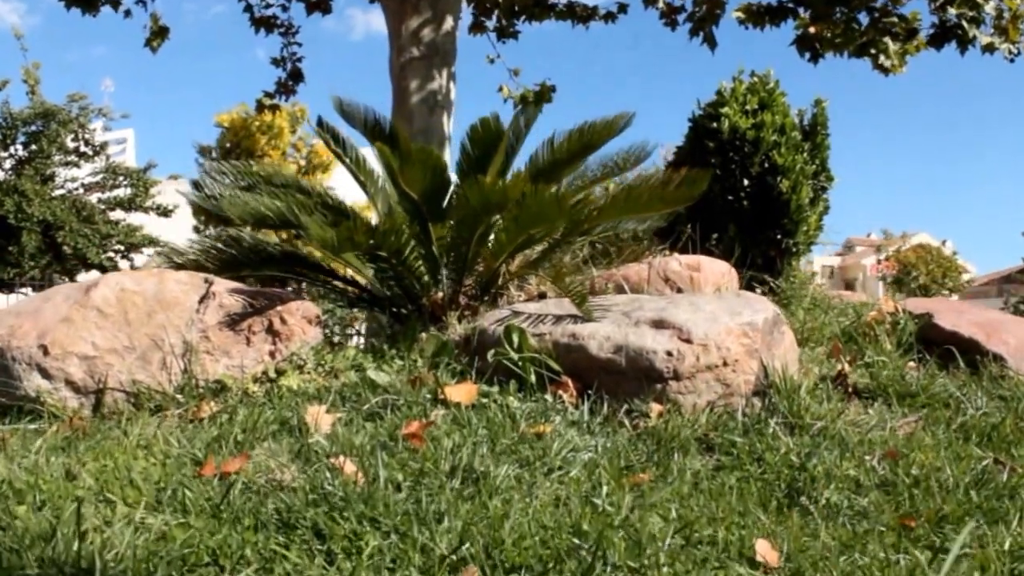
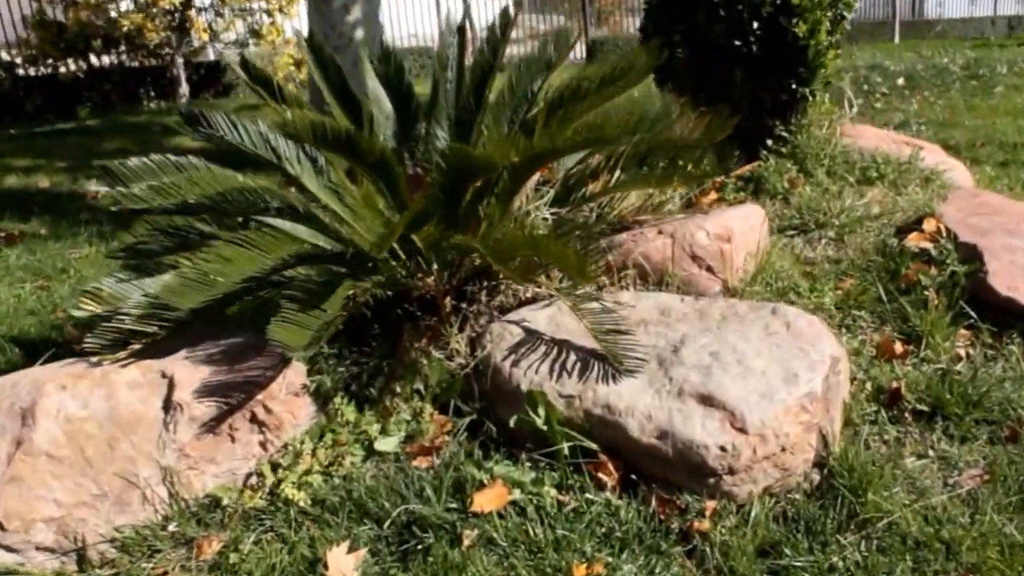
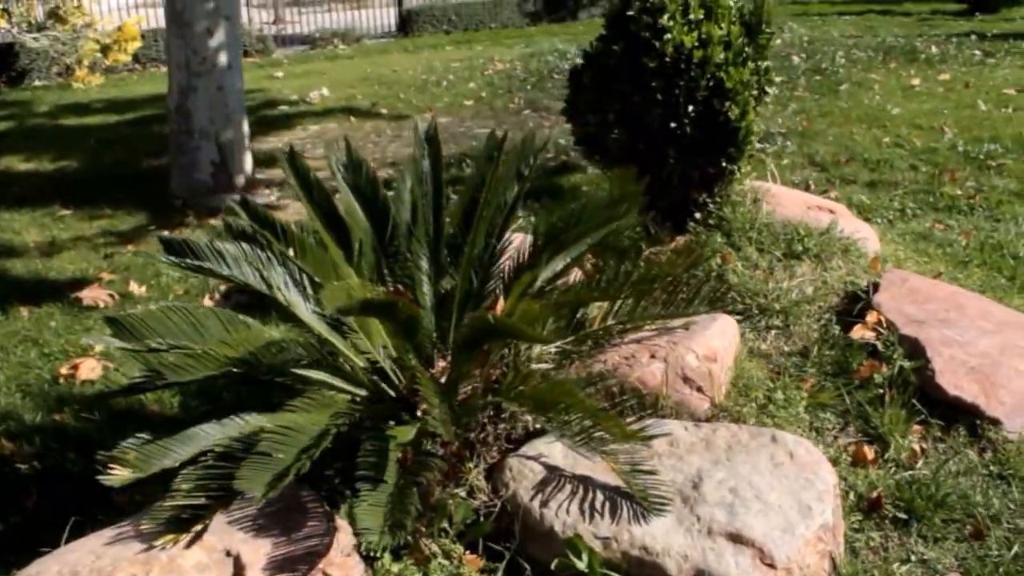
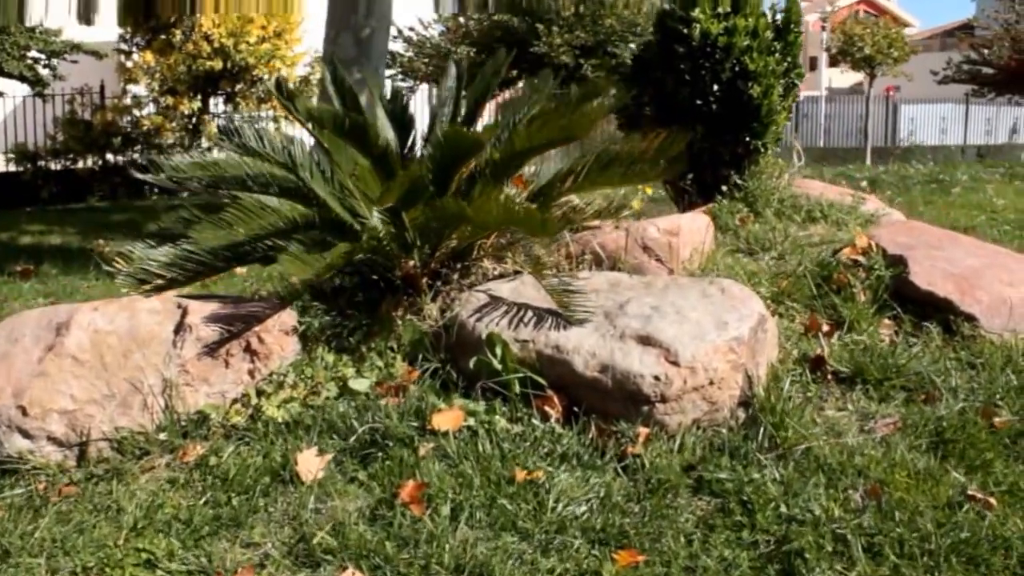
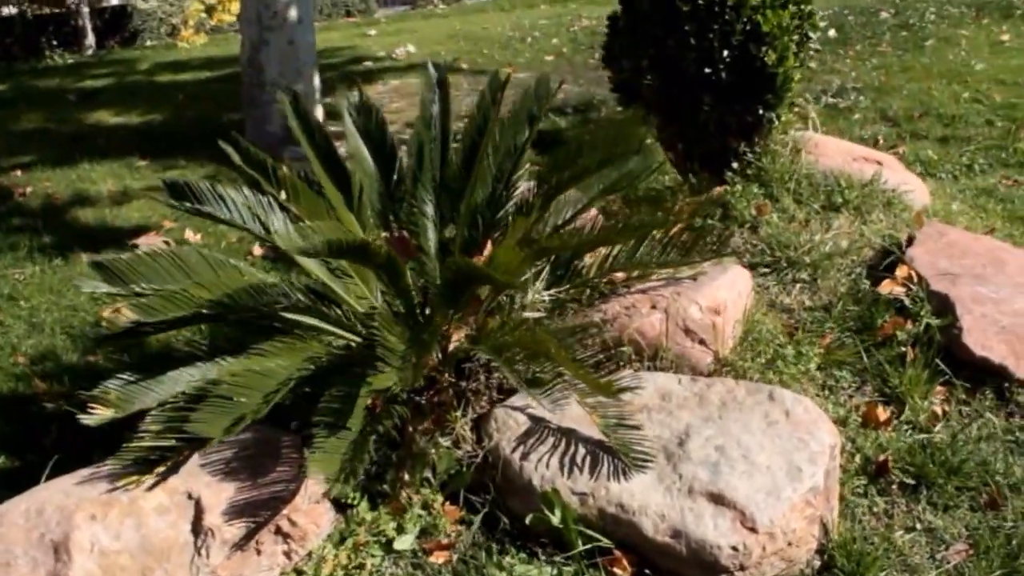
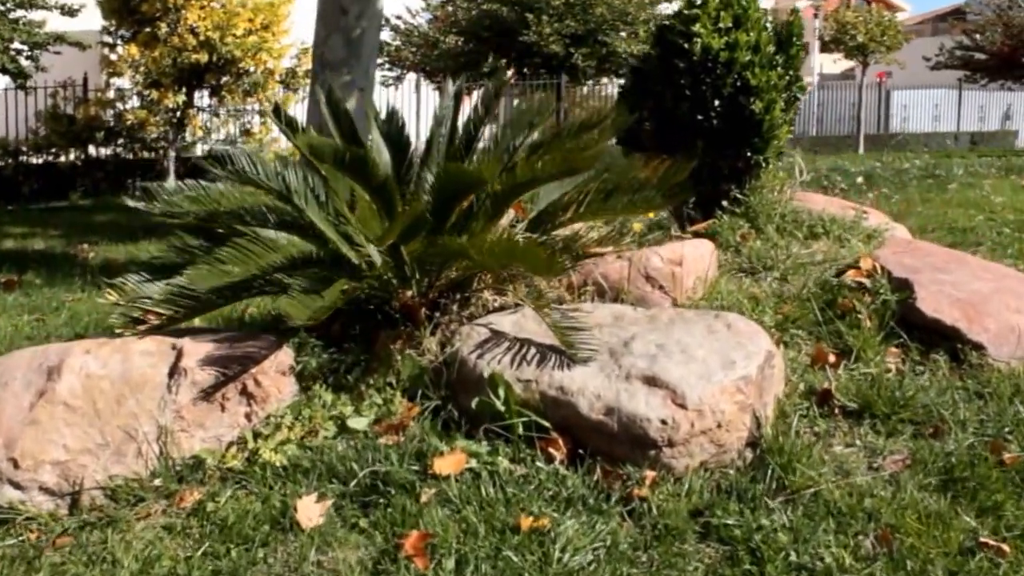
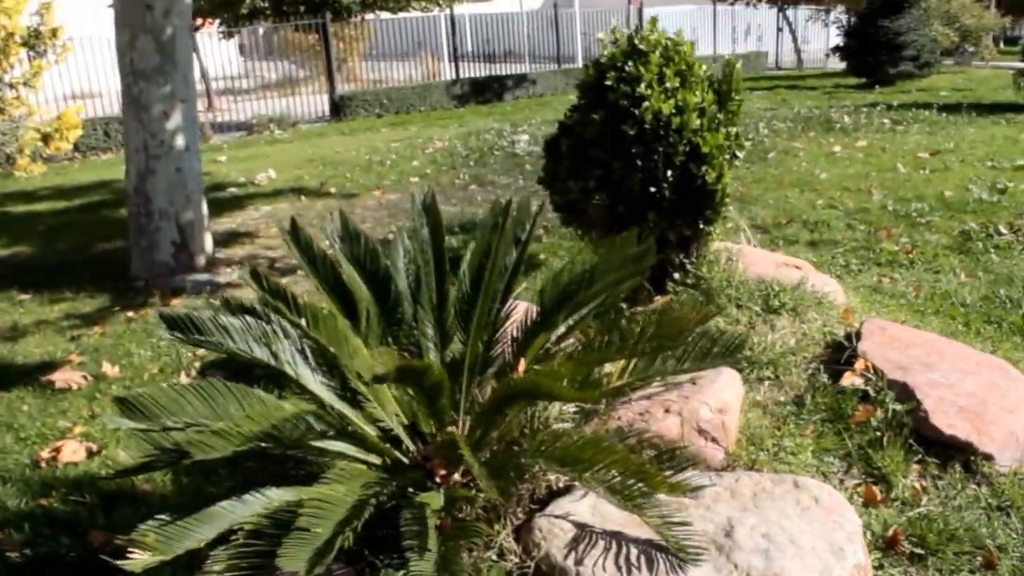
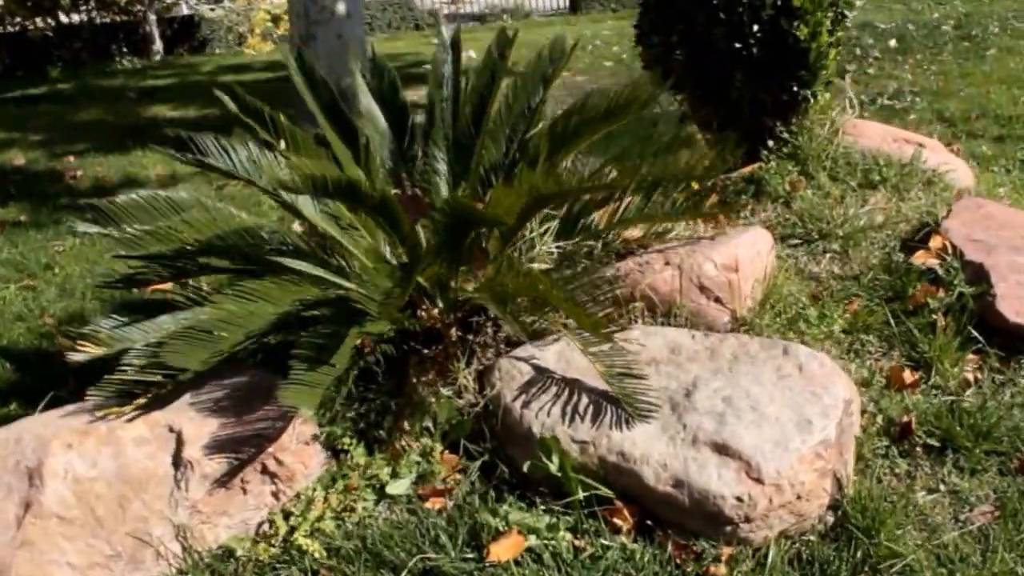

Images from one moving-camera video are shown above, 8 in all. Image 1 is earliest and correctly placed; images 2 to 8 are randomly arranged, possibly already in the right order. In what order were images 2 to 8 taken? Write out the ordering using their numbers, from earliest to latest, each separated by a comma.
4, 6, 2, 8, 5, 3, 7
